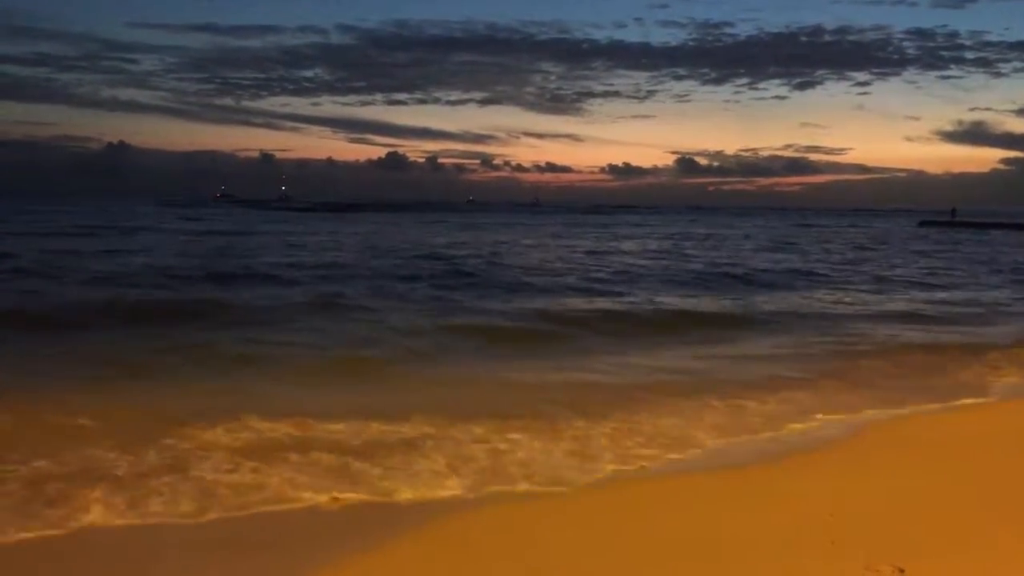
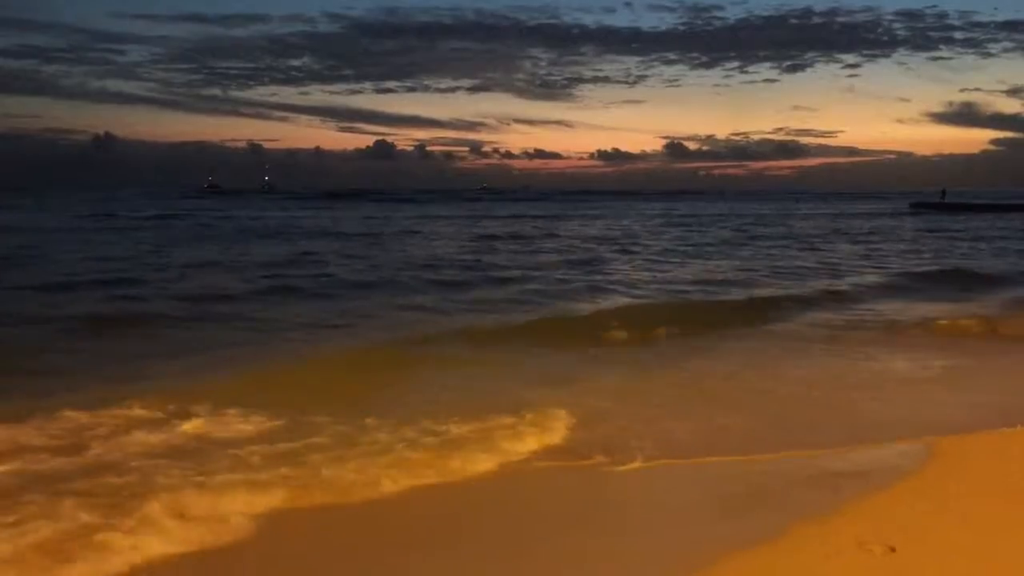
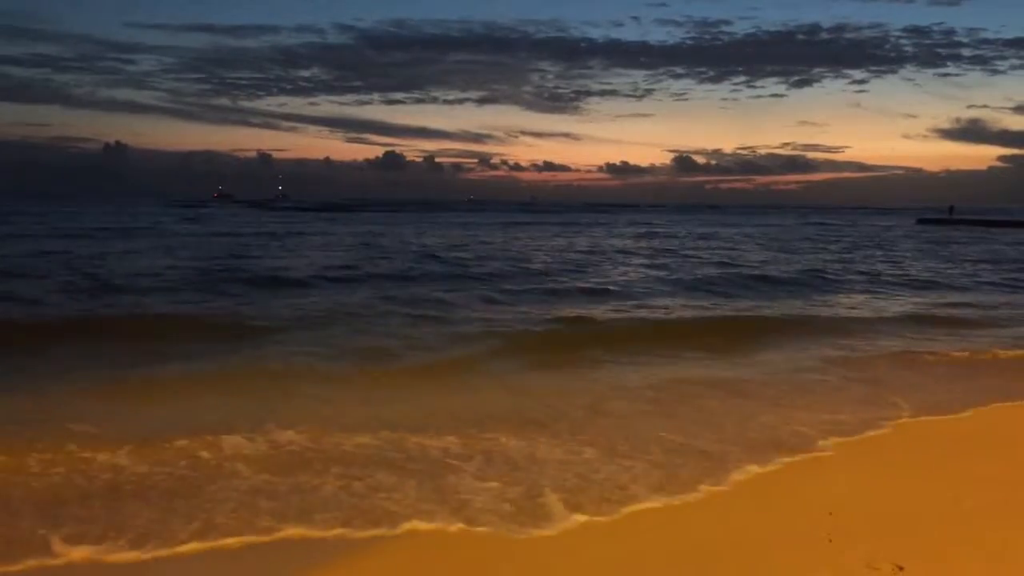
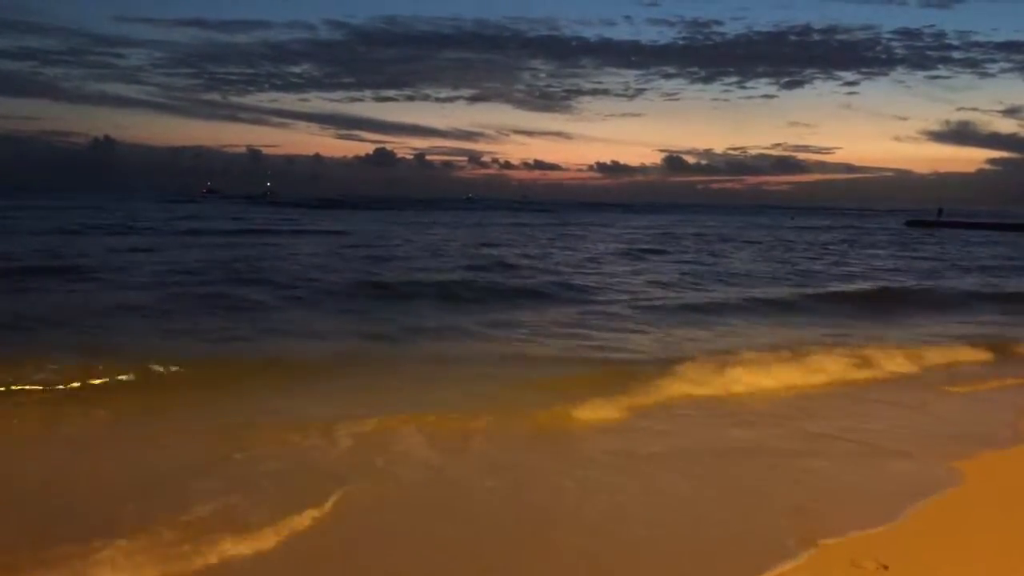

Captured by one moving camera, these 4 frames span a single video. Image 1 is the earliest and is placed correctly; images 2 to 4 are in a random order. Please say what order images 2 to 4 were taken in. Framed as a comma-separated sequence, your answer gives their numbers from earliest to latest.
3, 4, 2
